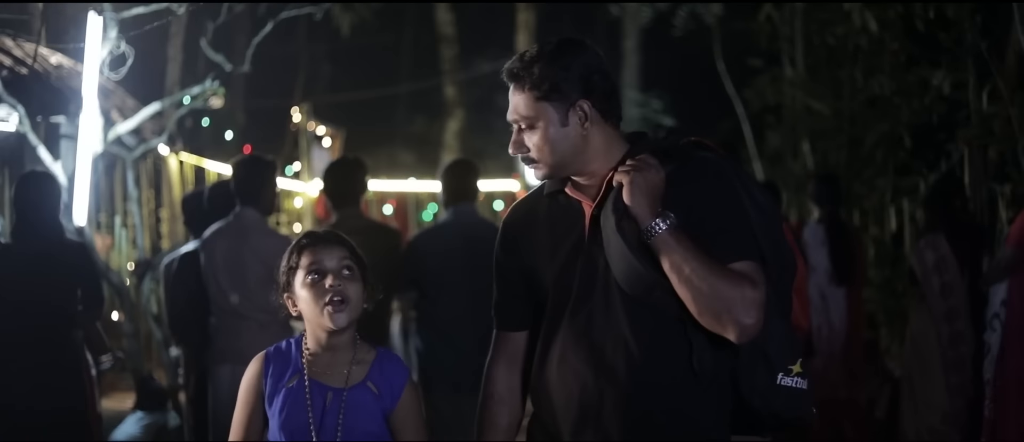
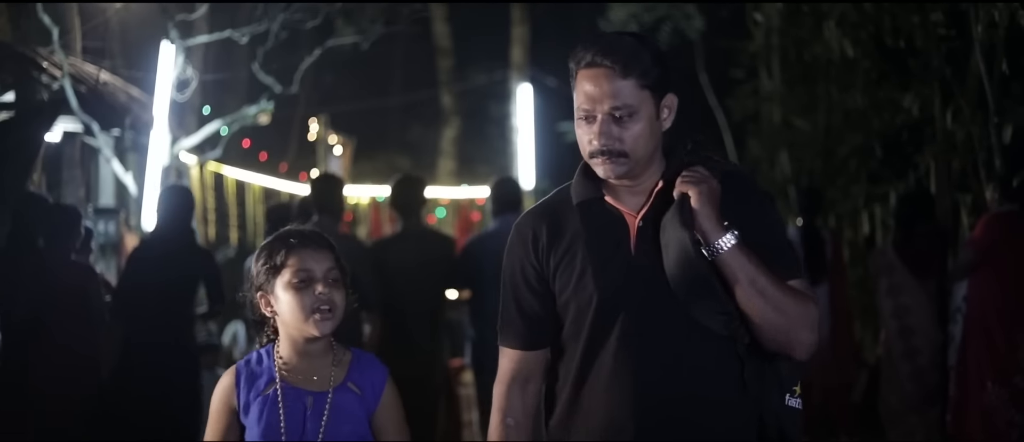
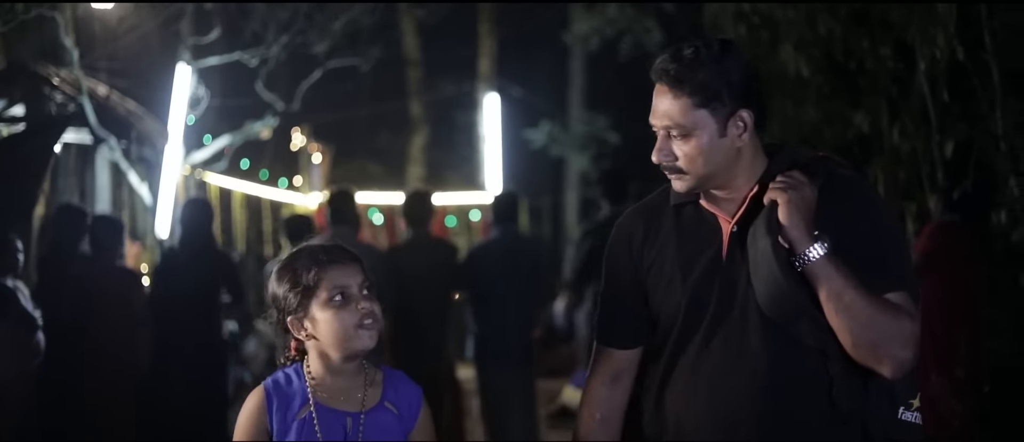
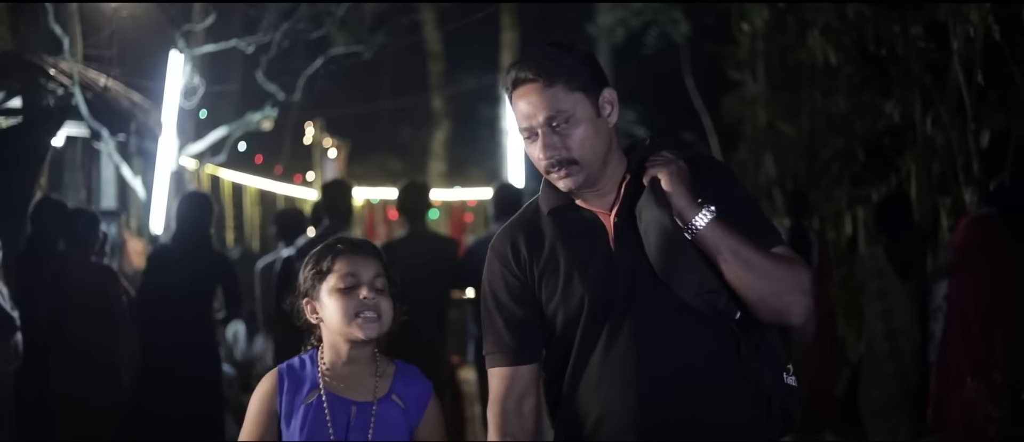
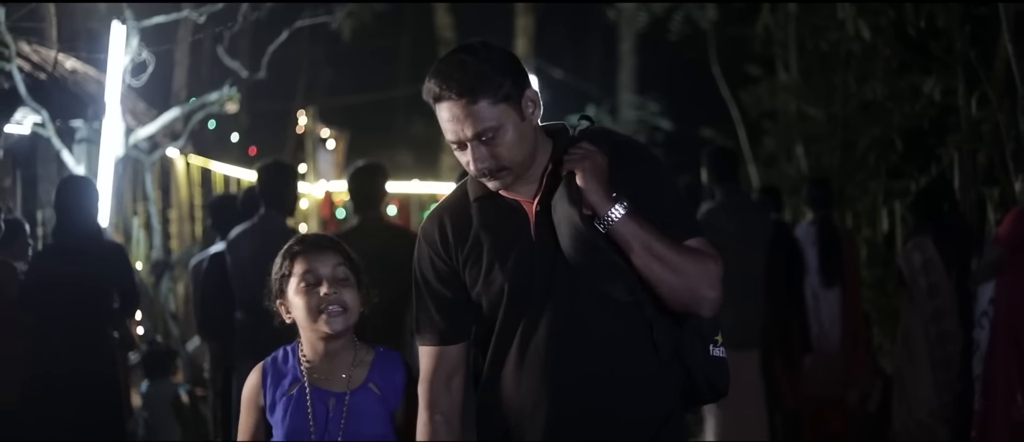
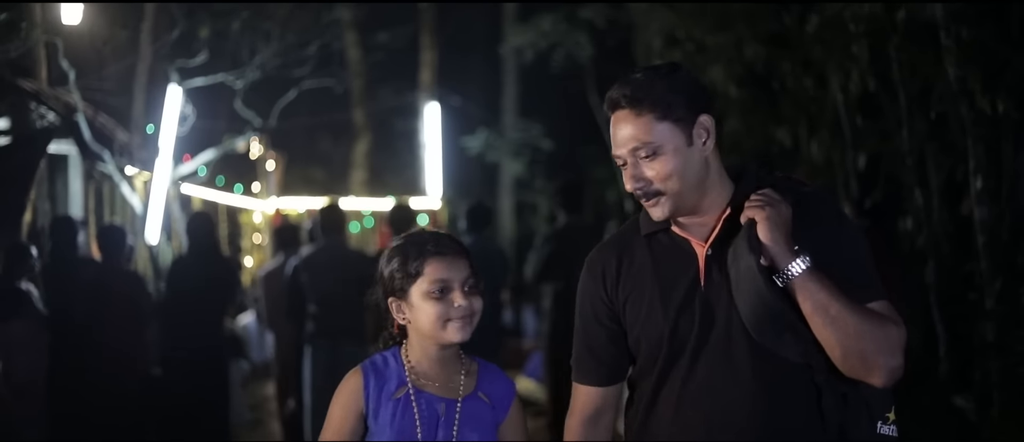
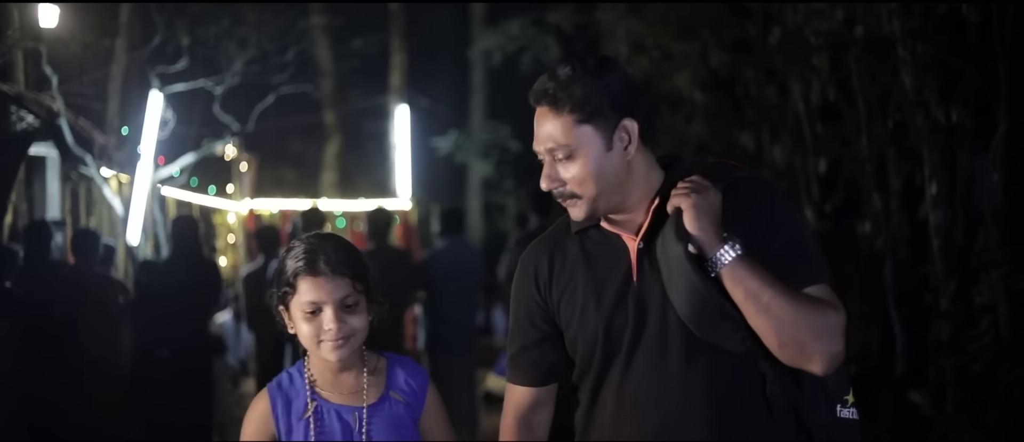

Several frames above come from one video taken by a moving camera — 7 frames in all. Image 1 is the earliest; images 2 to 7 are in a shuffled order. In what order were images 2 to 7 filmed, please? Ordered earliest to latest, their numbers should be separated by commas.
5, 2, 4, 3, 6, 7
